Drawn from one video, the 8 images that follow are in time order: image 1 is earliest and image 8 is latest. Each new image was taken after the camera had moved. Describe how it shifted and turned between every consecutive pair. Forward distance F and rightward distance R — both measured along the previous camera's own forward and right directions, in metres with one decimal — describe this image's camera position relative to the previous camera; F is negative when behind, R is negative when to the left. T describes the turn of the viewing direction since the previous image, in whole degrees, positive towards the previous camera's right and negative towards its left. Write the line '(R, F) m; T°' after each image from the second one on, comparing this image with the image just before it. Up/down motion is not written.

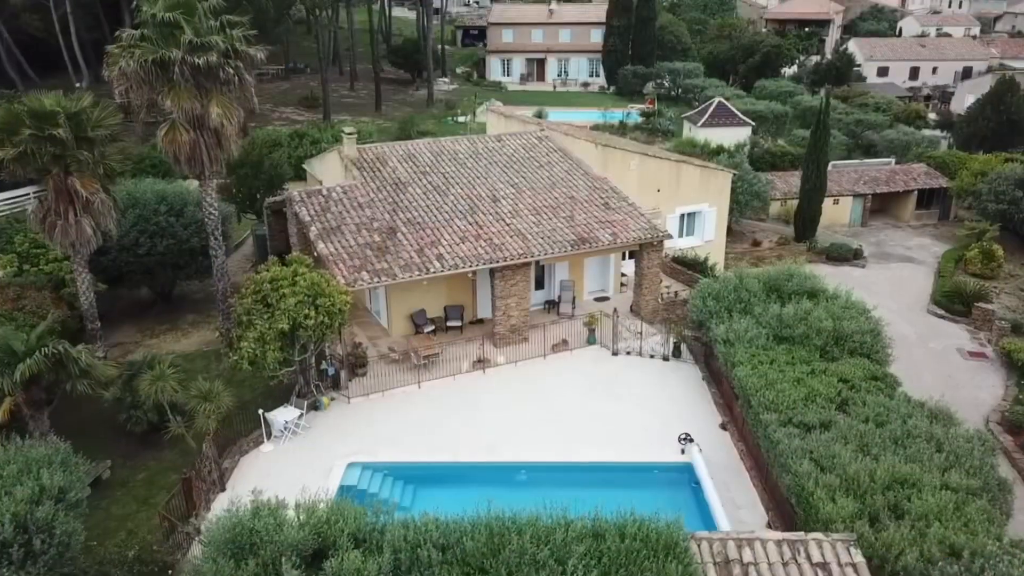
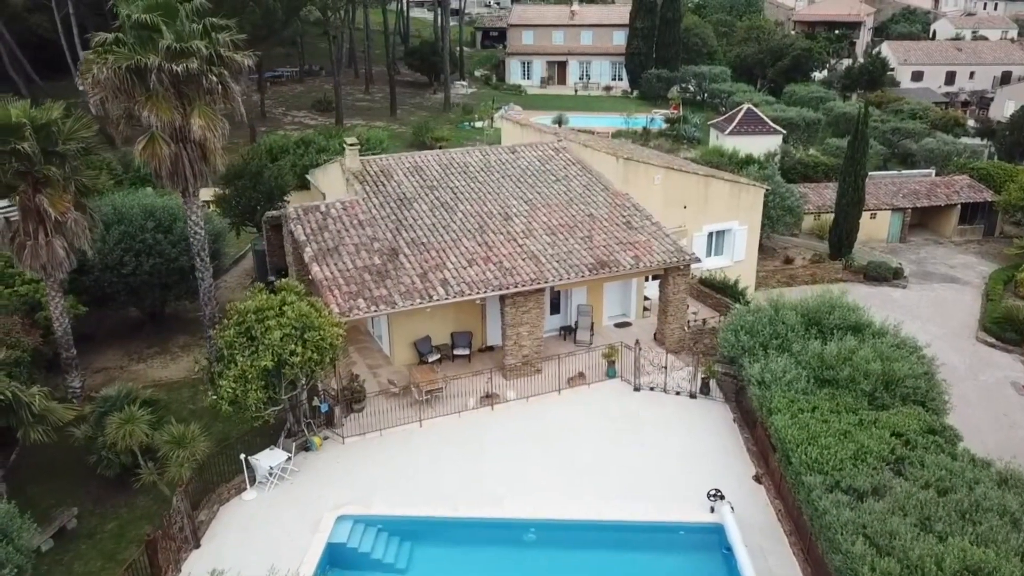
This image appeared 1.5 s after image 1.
(+0.2, +2.1) m; -1°
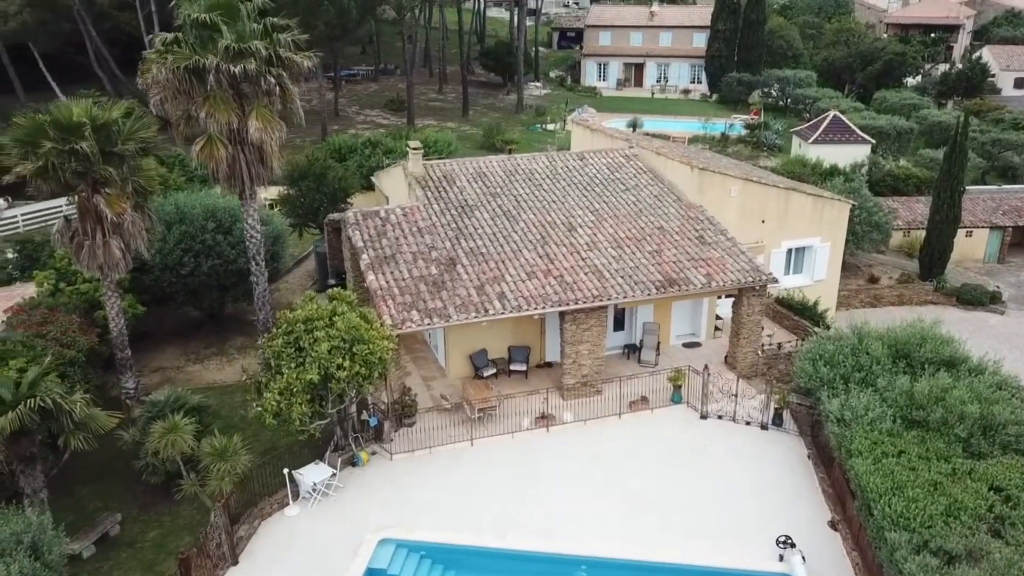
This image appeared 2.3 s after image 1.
(+0.2, +1.1) m; -5°
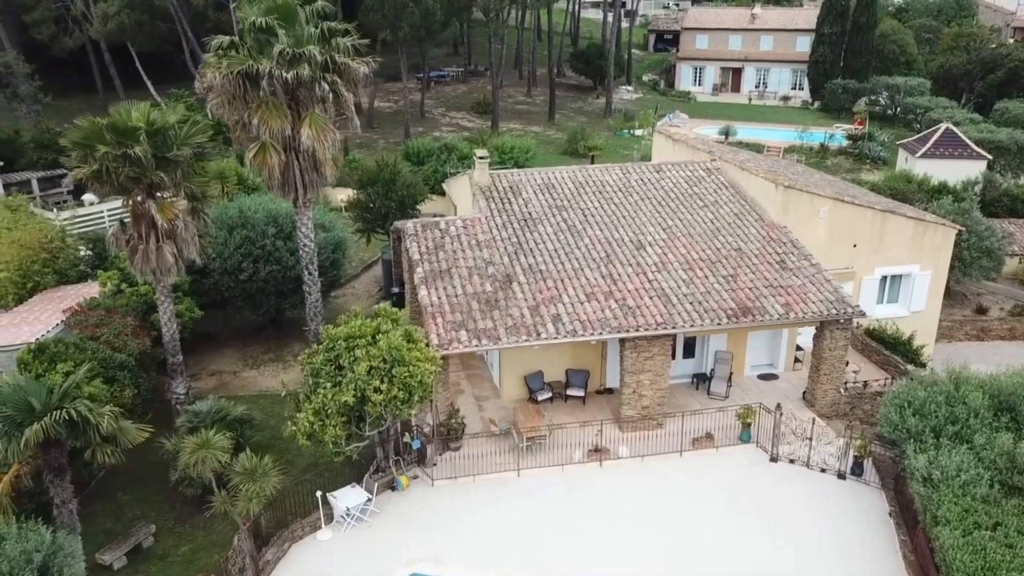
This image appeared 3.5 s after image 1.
(+0.8, +1.2) m; -6°
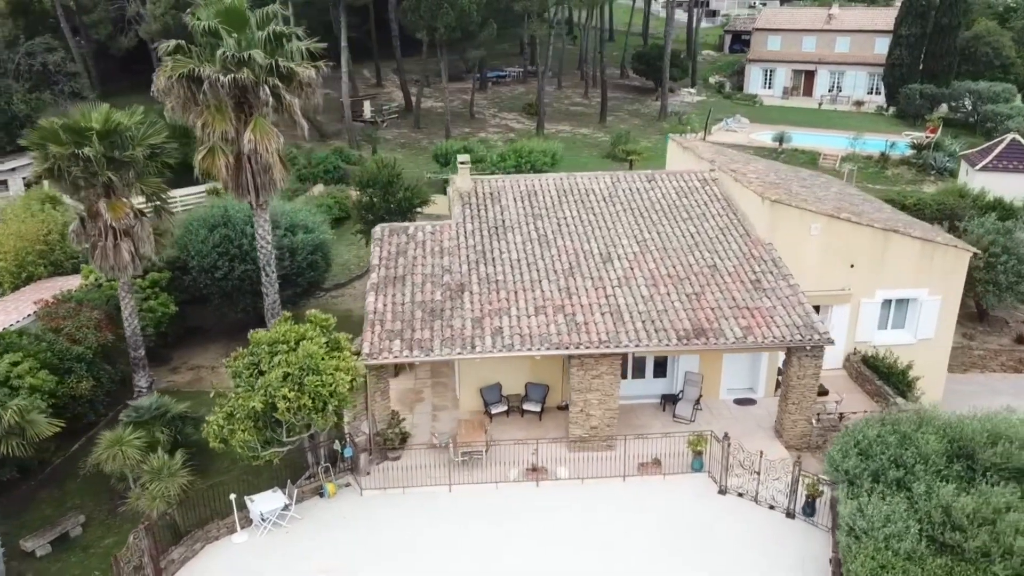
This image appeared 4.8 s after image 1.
(+3.5, +0.7) m; -7°
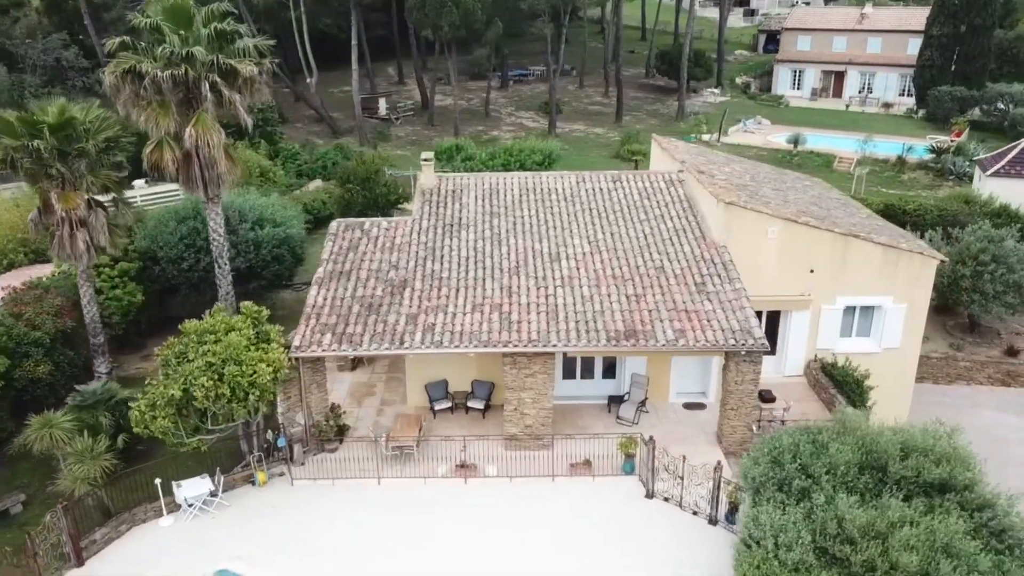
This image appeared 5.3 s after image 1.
(+2.7, 0.0) m; -4°
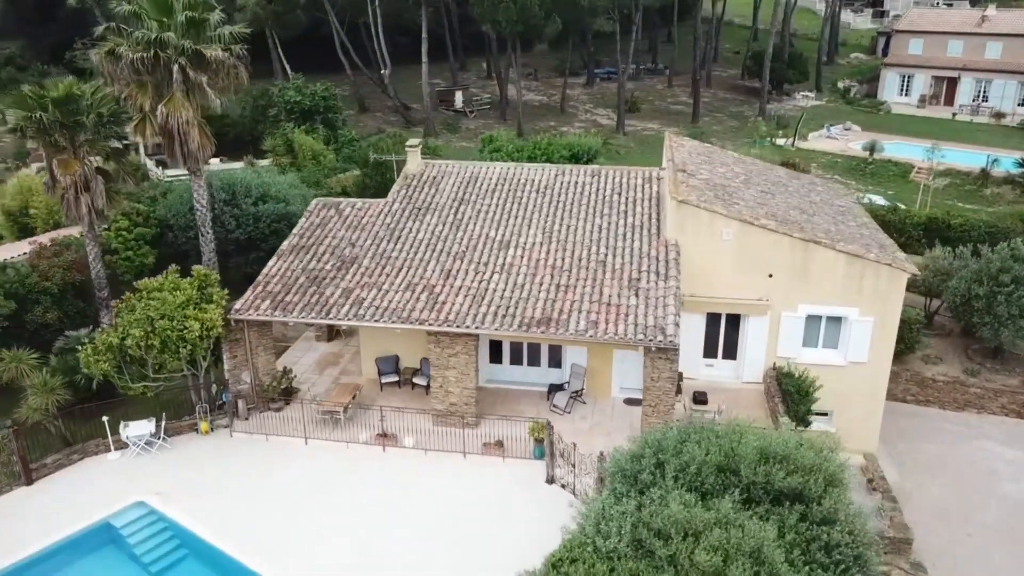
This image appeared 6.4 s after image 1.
(+5.0, -0.2) m; -10°
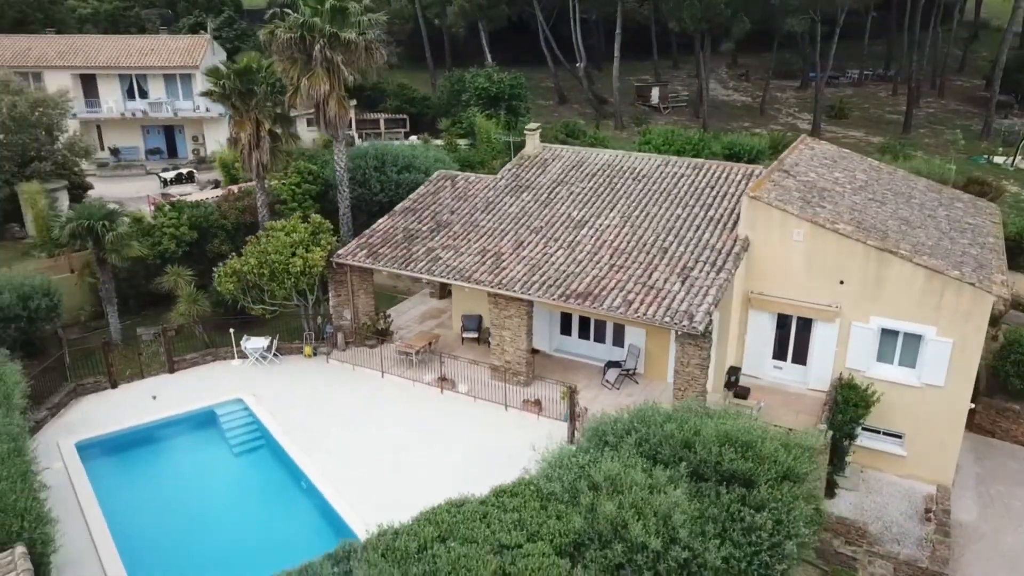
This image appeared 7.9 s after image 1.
(+4.9, -1.0) m; -17°
